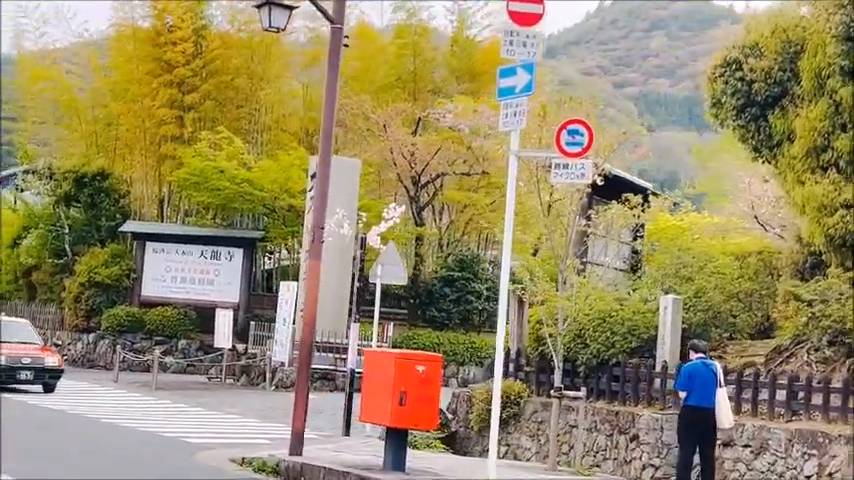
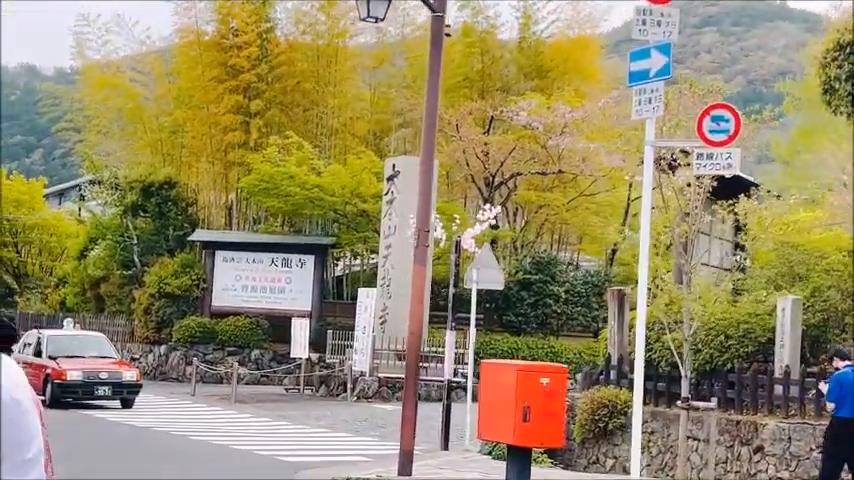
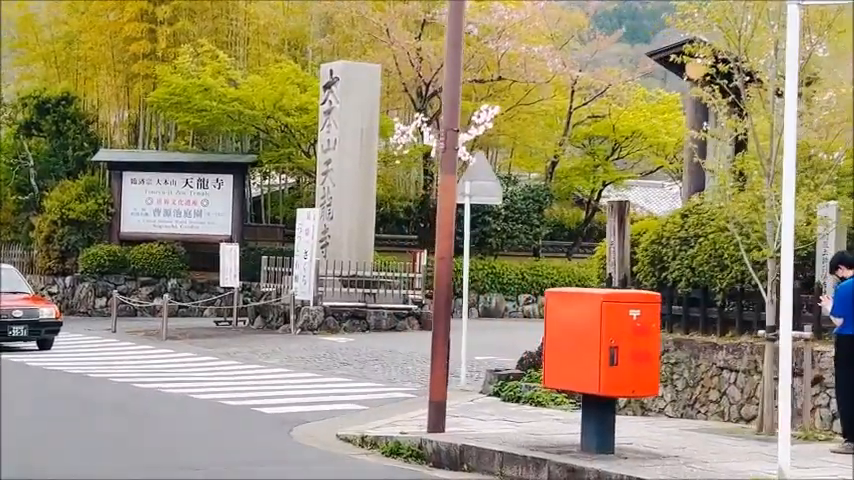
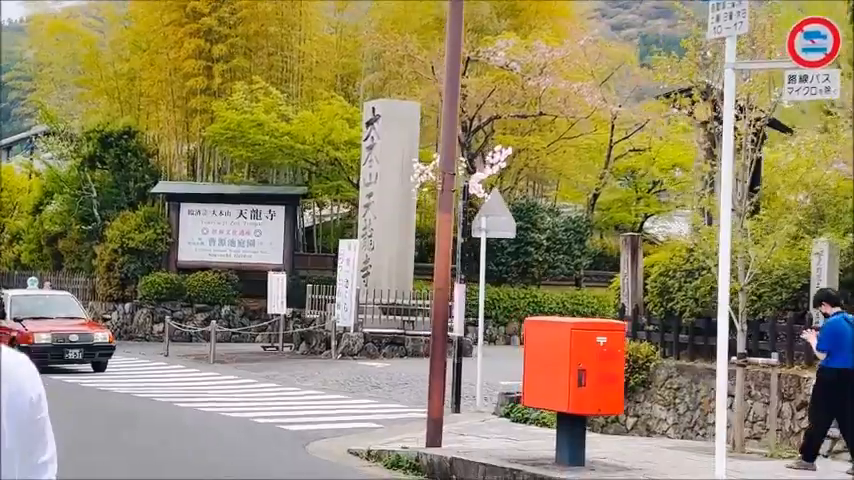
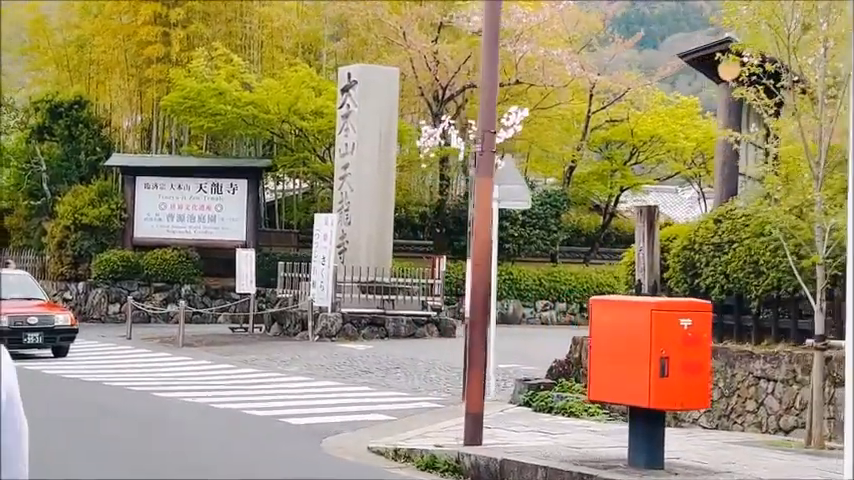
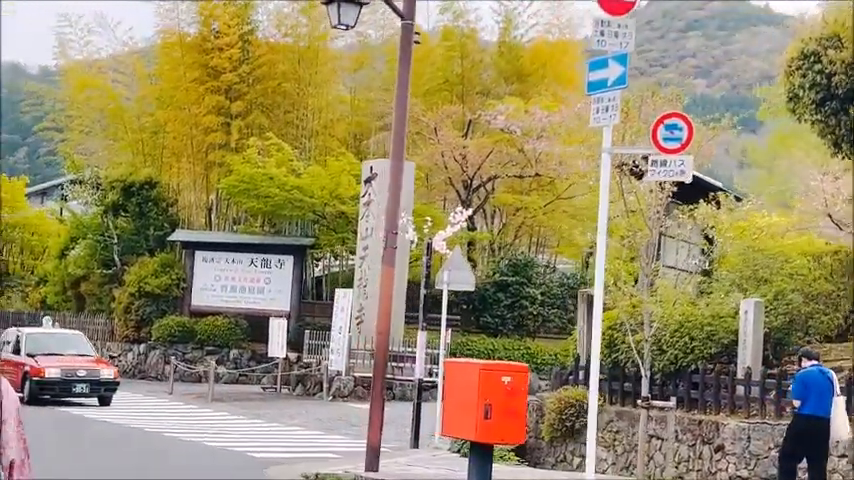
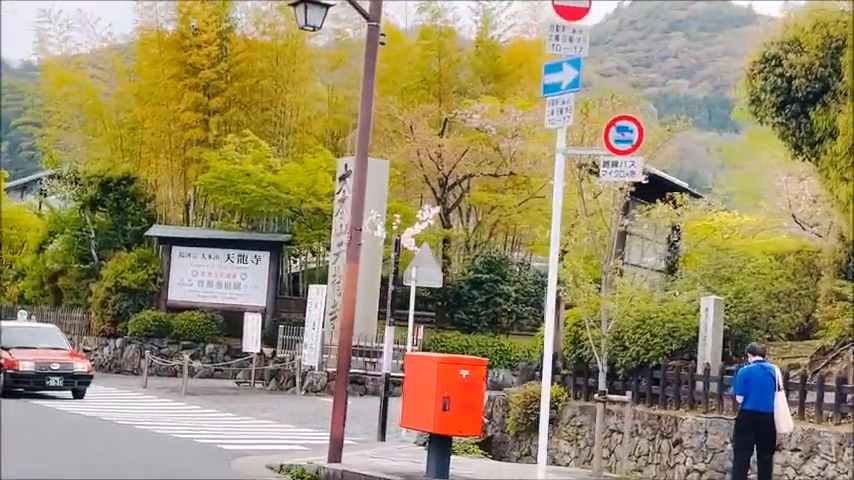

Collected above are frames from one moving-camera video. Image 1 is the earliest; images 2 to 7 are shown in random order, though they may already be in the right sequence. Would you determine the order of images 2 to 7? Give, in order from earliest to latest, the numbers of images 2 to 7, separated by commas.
7, 6, 2, 4, 3, 5
